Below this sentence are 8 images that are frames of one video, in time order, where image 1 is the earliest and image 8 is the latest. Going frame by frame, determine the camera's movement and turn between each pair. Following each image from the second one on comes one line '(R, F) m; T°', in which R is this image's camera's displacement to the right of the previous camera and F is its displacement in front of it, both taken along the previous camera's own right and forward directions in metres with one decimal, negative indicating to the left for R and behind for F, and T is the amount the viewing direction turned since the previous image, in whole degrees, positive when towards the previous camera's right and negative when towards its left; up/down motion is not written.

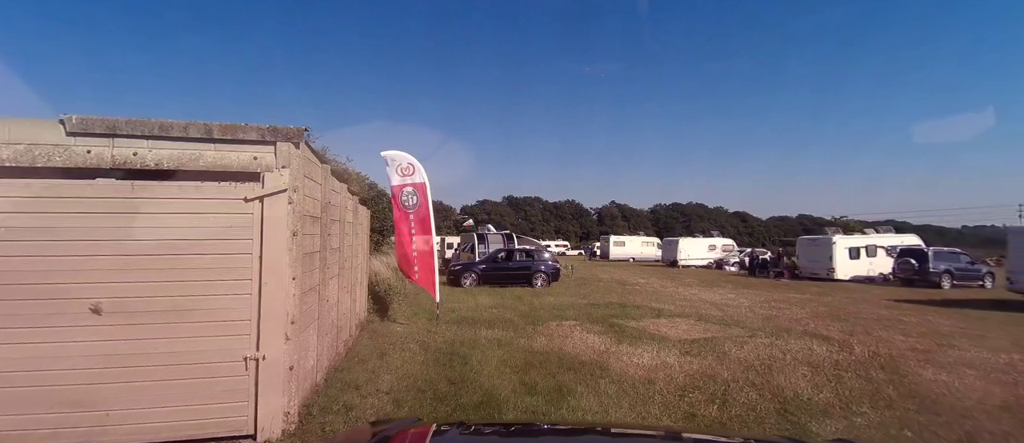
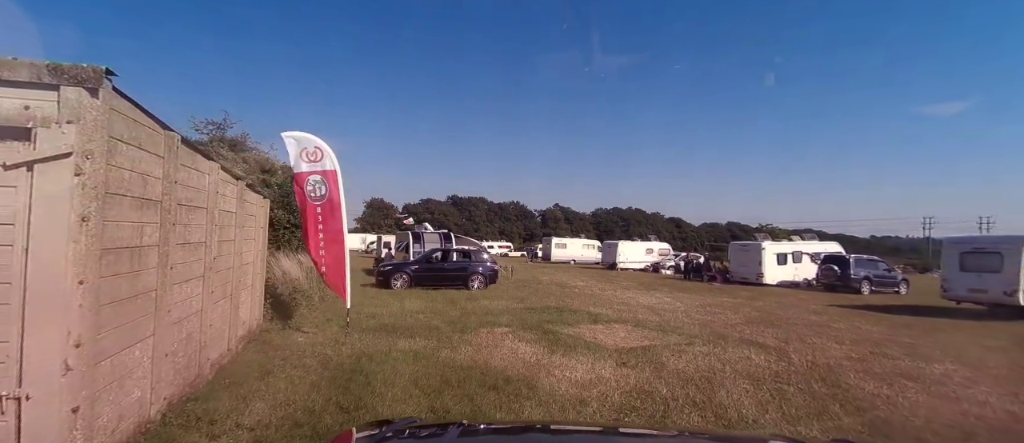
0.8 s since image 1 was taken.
(+0.3, +0.9) m; +7°
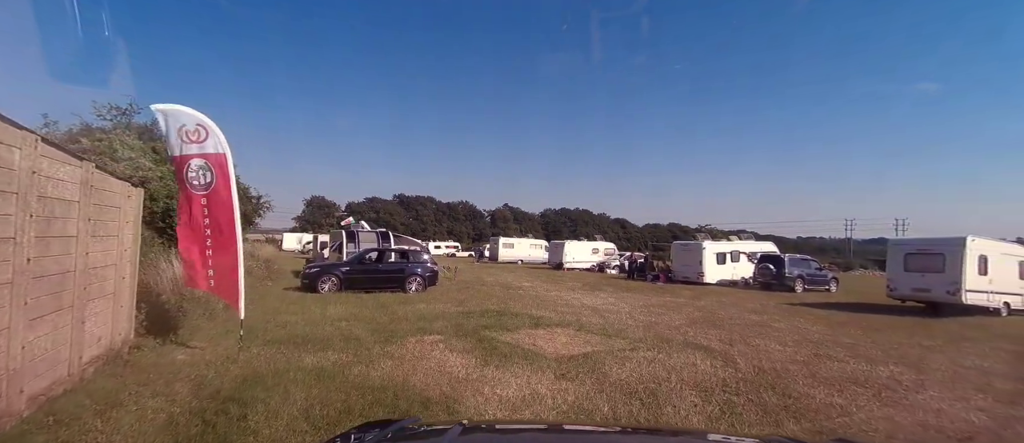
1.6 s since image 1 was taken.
(+0.3, +0.8) m; +6°
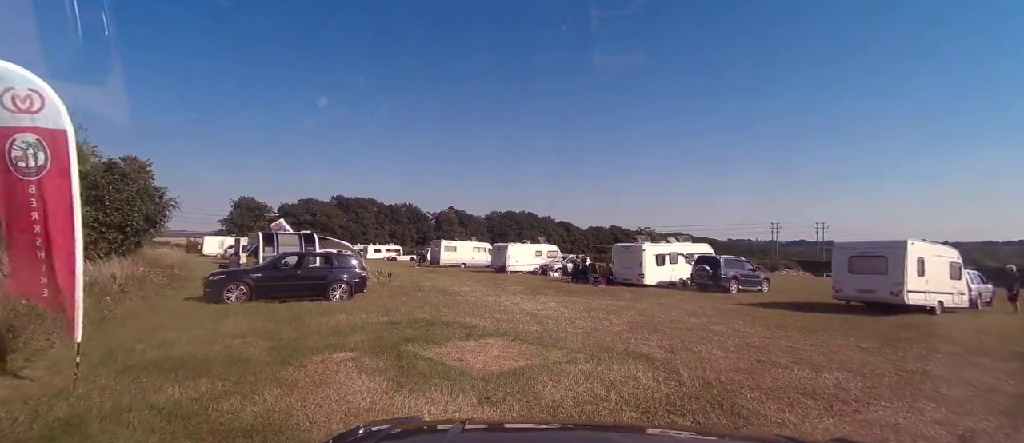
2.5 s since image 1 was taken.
(+0.3, +0.9) m; +7°
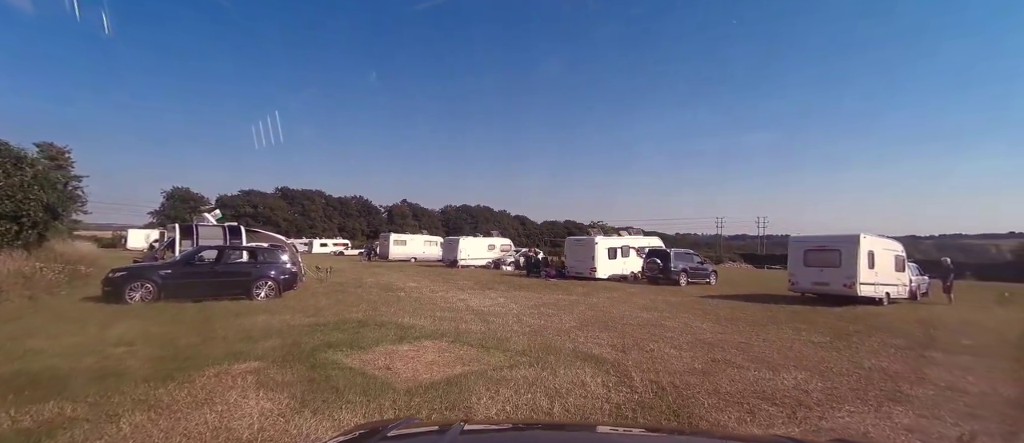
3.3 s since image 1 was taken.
(+0.3, +0.8) m; +5°
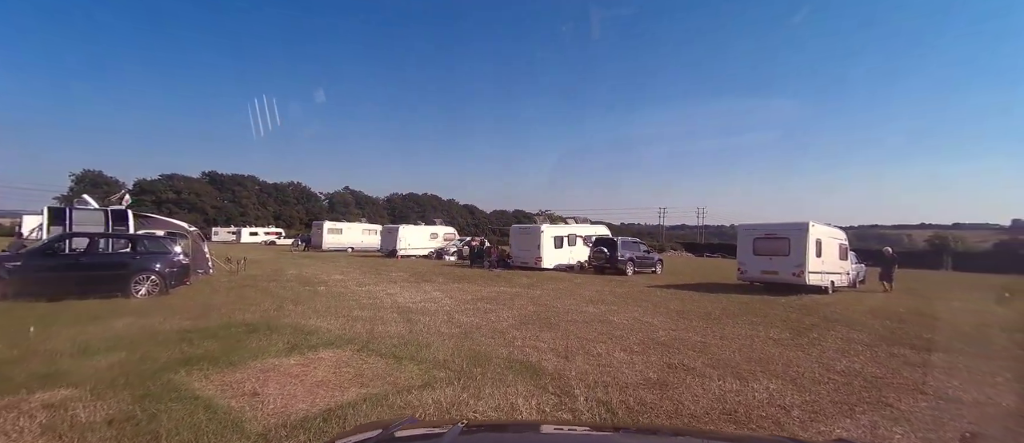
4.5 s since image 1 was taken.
(+0.4, +1.3) m; +6°
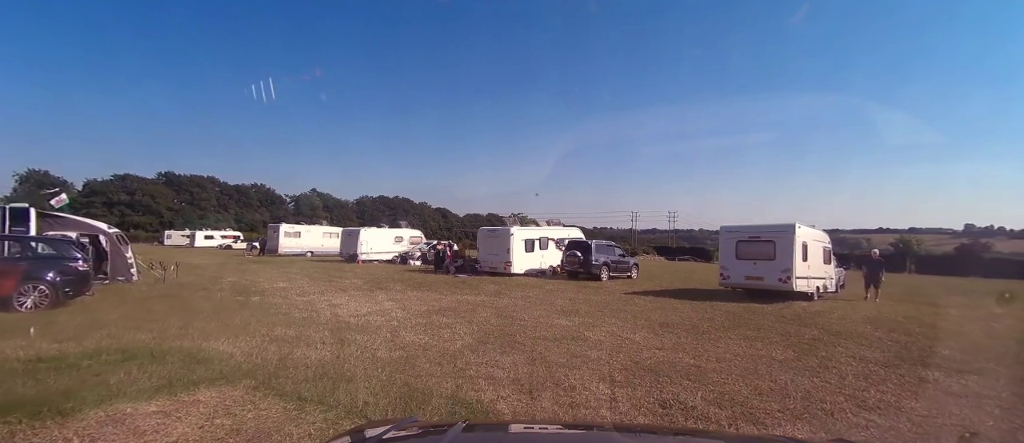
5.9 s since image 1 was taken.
(+0.3, +1.3) m; +3°
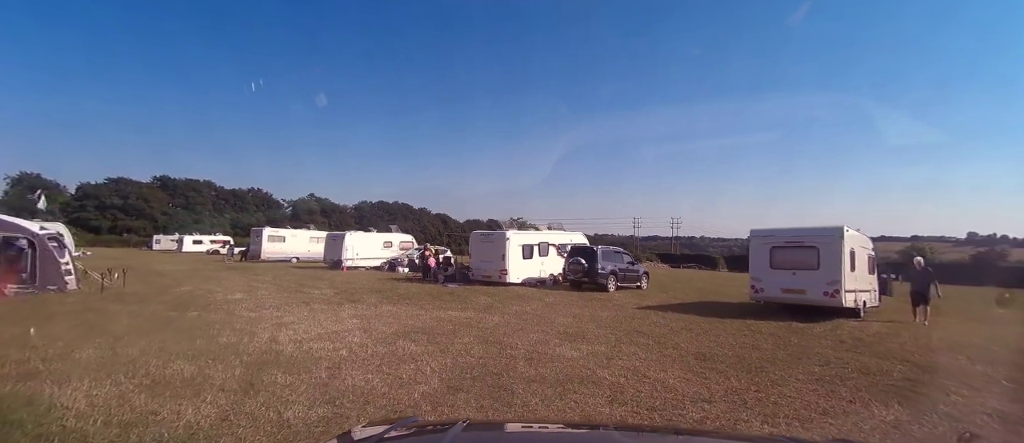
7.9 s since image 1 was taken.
(+0.2, +1.9) m; 0°
